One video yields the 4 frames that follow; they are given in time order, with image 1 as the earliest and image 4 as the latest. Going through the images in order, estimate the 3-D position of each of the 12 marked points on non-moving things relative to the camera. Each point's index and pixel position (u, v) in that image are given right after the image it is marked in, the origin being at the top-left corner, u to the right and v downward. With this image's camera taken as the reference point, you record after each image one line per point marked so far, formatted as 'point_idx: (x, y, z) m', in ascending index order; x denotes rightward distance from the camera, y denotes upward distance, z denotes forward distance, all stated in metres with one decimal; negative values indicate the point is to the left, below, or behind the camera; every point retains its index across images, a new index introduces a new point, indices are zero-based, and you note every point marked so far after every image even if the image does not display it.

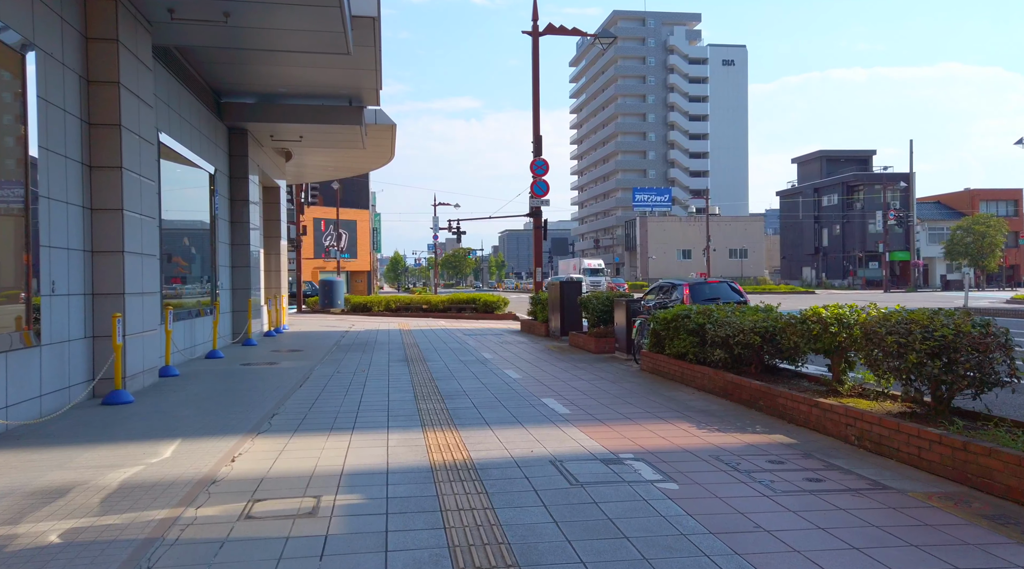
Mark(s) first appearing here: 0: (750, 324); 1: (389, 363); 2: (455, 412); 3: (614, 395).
0: (+2.8, -0.5, +8.9) m
1: (-2.3, -1.5, +14.0) m
2: (-0.6, -1.4, +8.4) m
3: (+1.3, -1.4, +9.5) m
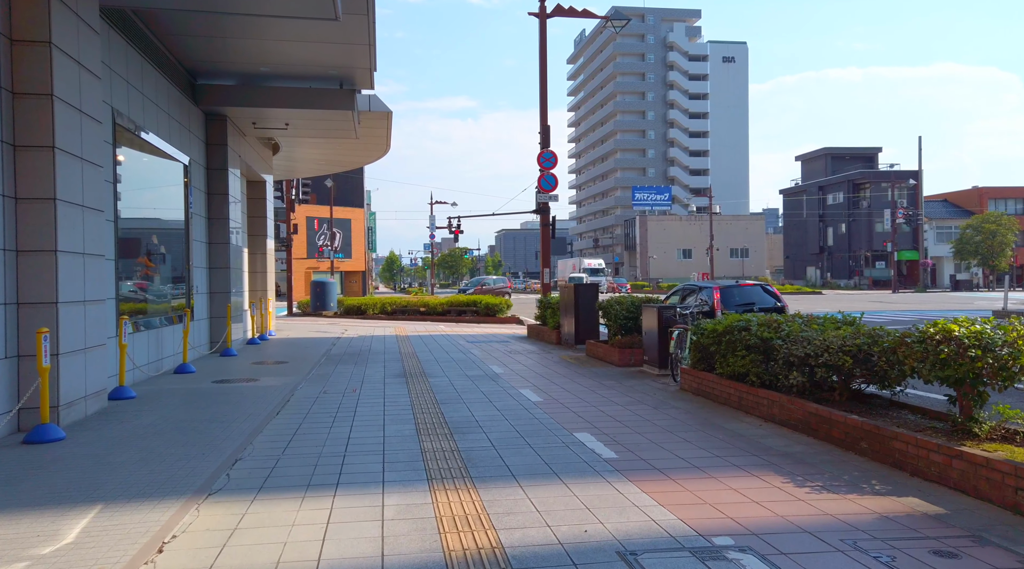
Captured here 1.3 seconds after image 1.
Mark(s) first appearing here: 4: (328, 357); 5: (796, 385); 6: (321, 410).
0: (+3.1, -0.5, +7.1) m
1: (-2.0, -1.5, +12.1) m
2: (-0.4, -1.5, +6.5) m
3: (+1.5, -1.5, +7.7) m
4: (-3.9, -1.5, +16.1) m
5: (+2.8, -1.0, +7.5) m
6: (-2.3, -1.5, +9.2) m
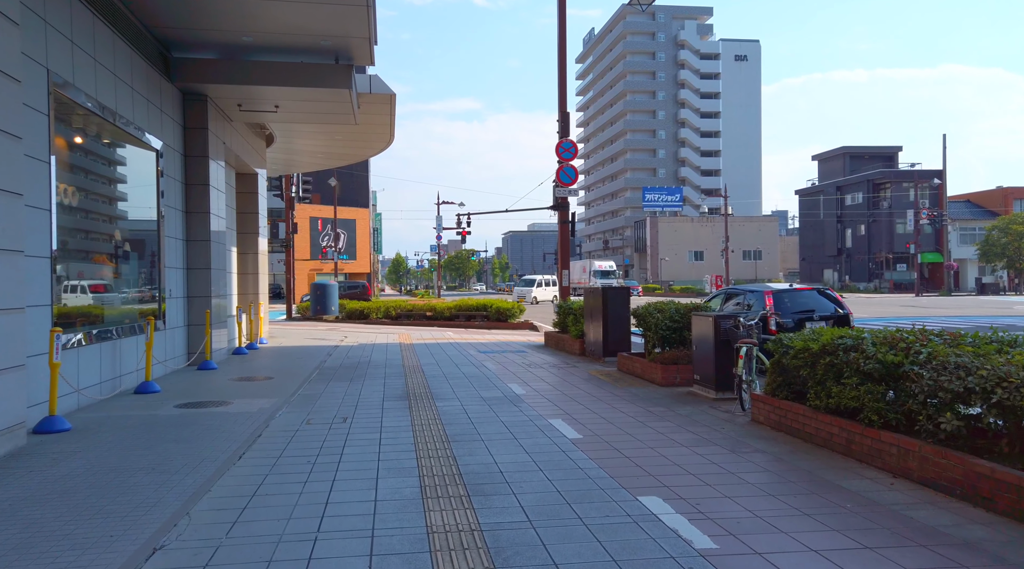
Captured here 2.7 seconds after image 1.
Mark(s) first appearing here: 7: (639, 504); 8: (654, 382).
0: (+3.3, -0.6, +5.0) m
1: (-1.7, -1.6, +10.1) m
2: (-0.1, -1.5, +4.5) m
3: (+1.8, -1.5, +5.7) m
4: (-3.6, -1.6, +14.0) m
5: (+3.1, -1.0, +5.4) m
6: (-2.0, -1.6, +7.1) m
7: (+0.9, -1.5, +5.2) m
8: (+2.1, -1.4, +11.2) m
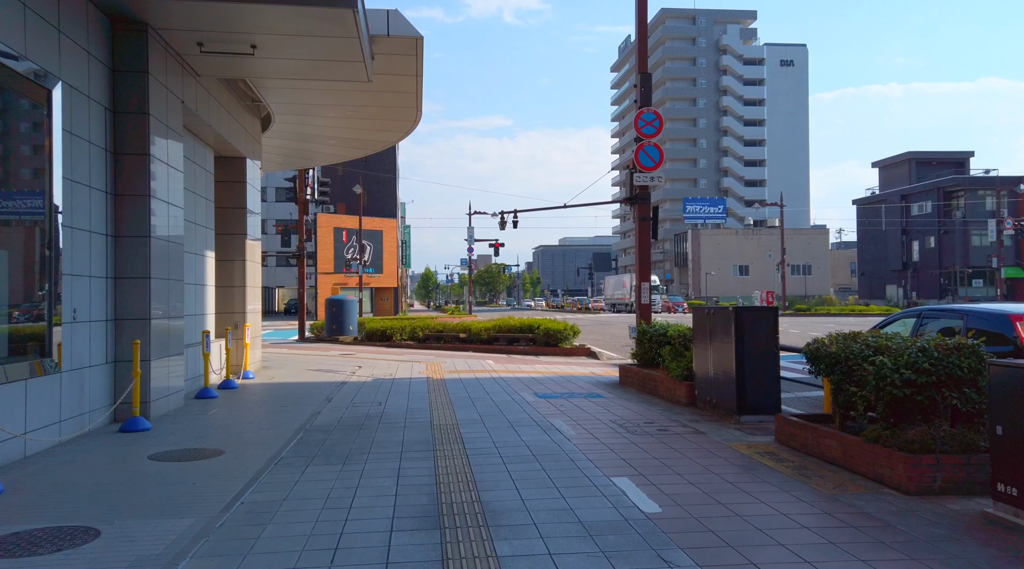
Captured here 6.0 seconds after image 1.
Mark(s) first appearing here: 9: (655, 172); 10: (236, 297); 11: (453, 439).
0: (+4.1, -0.6, -0.1) m
1: (-0.8, -1.7, +5.1) m
2: (+0.6, -1.5, -0.5) m
3: (+2.6, -1.6, +0.6) m
4: (-2.5, -1.8, +9.1) m
5: (+3.8, -1.1, +0.3) m
6: (-1.2, -1.6, +2.2) m
7: (+1.6, -1.6, +0.2) m
8: (+3.0, -1.6, +6.1) m
9: (+2.9, +2.3, +15.5) m
10: (-5.9, -0.3, +16.1) m
11: (-0.7, -1.8, +8.6) m
